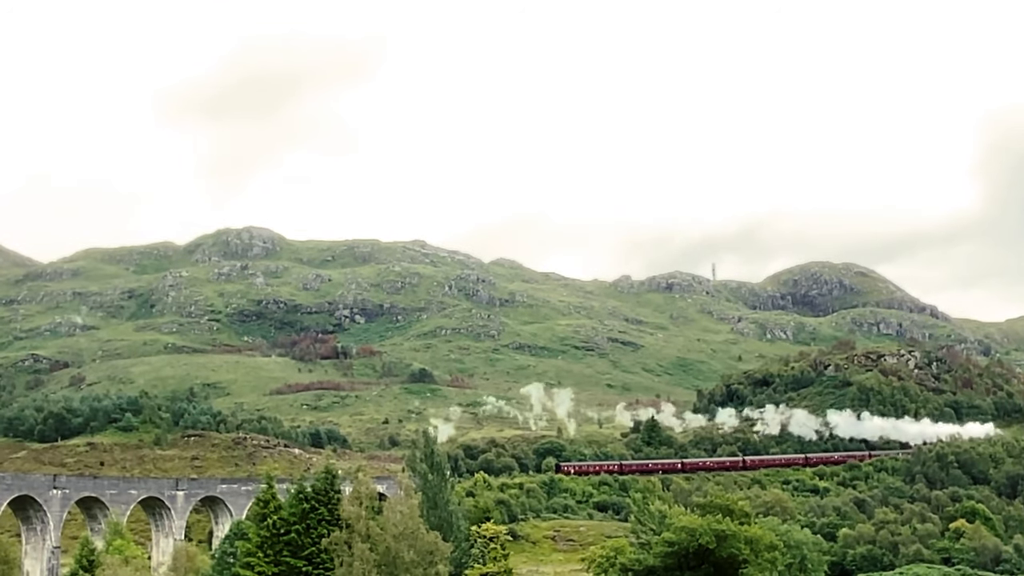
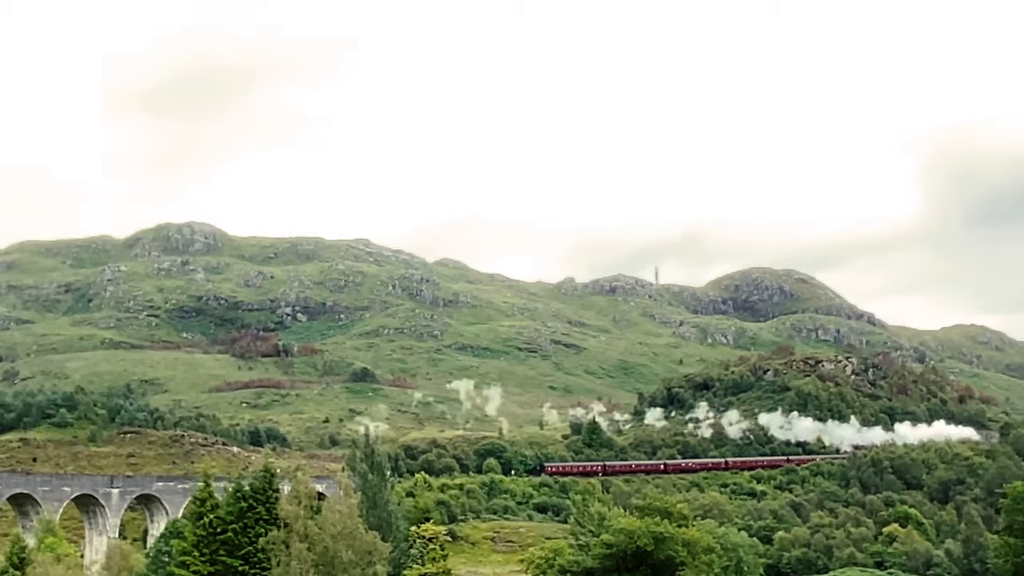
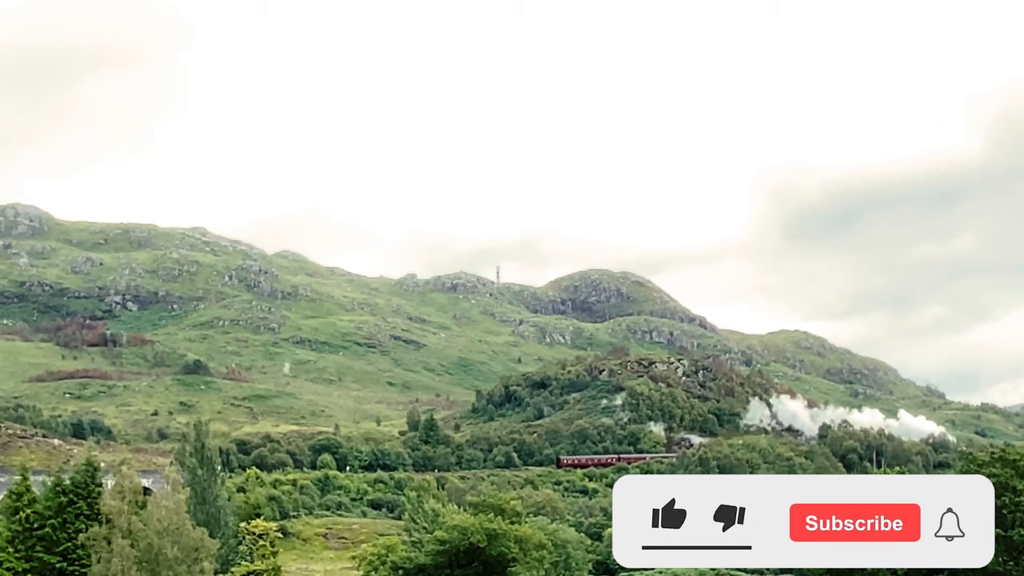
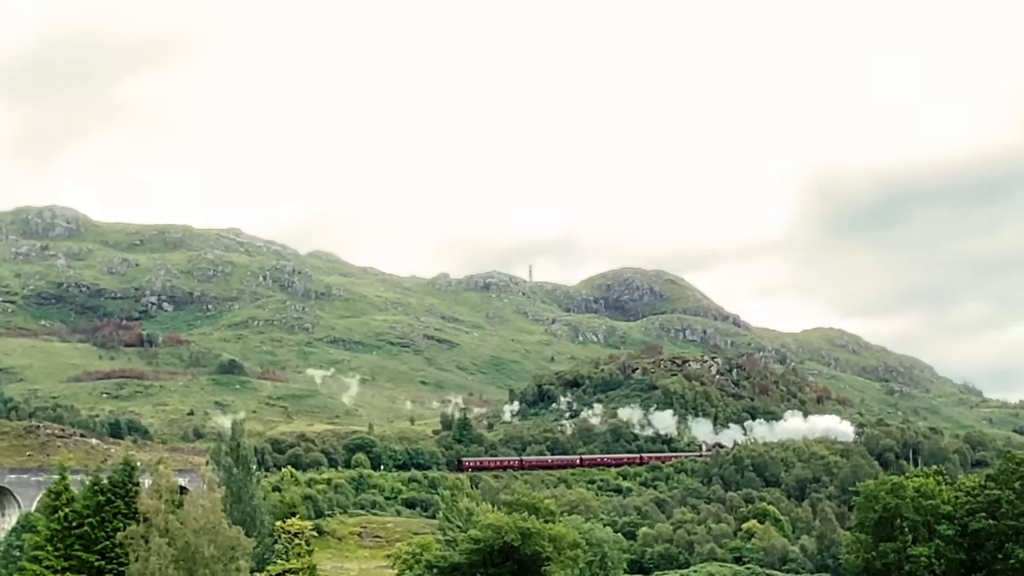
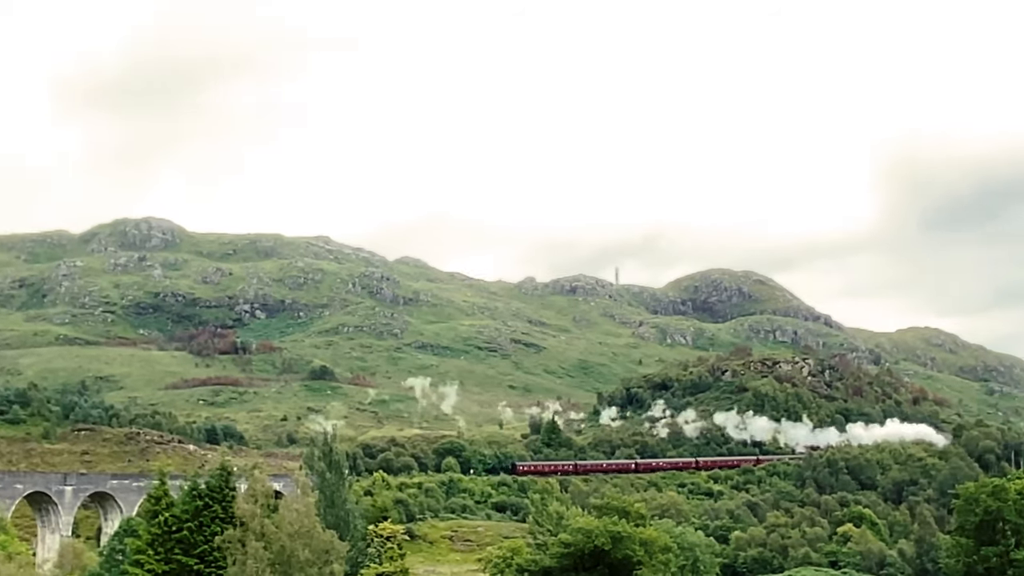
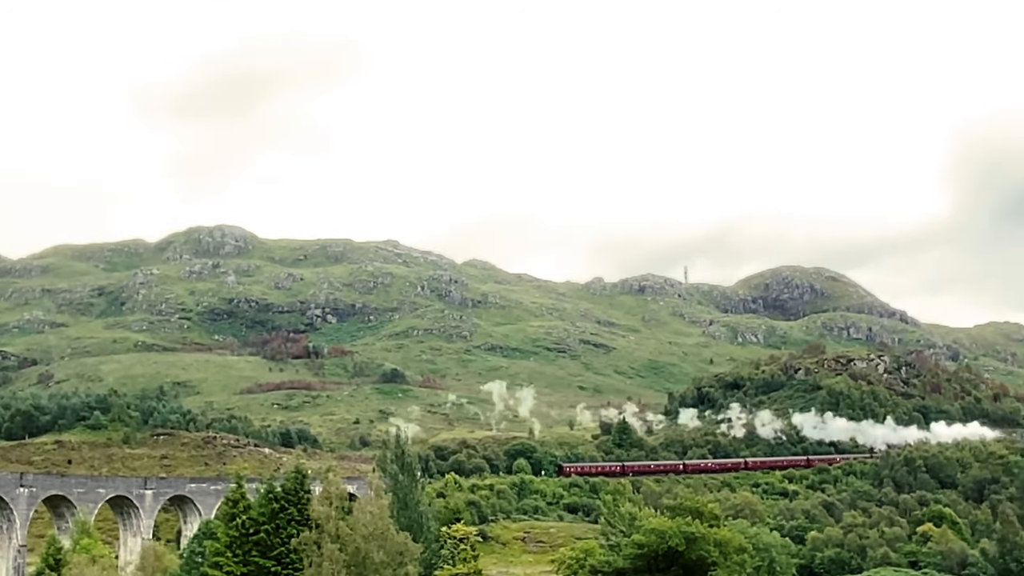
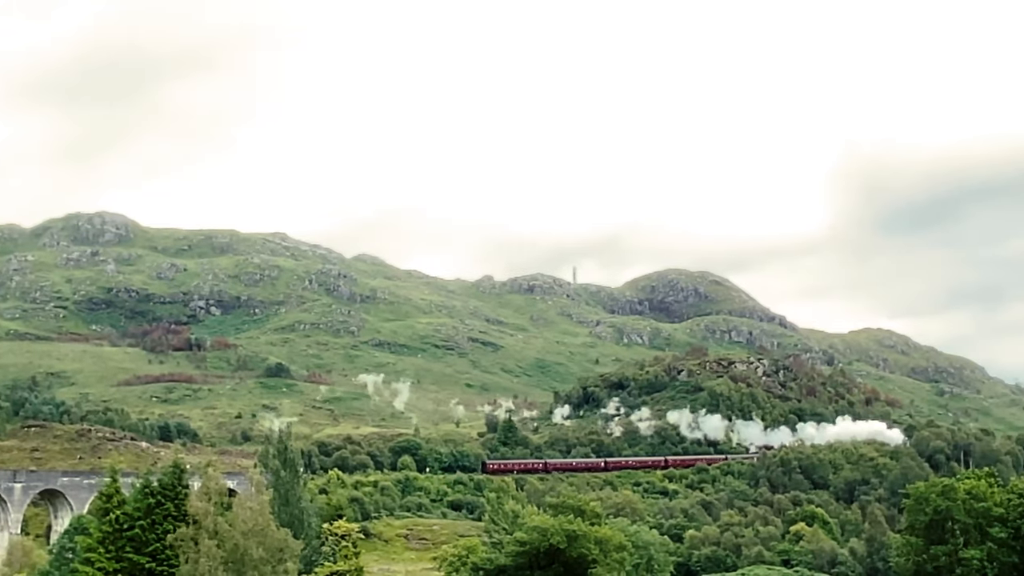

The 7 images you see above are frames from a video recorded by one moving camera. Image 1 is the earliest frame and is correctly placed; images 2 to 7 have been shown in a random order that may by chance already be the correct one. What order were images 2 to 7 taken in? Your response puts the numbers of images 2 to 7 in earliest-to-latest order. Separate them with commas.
6, 2, 5, 7, 4, 3
